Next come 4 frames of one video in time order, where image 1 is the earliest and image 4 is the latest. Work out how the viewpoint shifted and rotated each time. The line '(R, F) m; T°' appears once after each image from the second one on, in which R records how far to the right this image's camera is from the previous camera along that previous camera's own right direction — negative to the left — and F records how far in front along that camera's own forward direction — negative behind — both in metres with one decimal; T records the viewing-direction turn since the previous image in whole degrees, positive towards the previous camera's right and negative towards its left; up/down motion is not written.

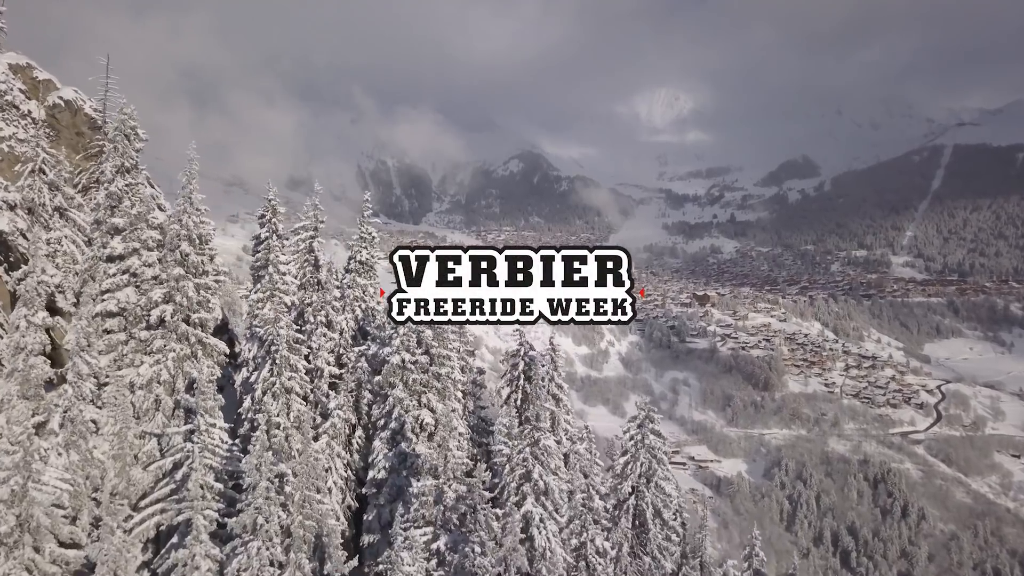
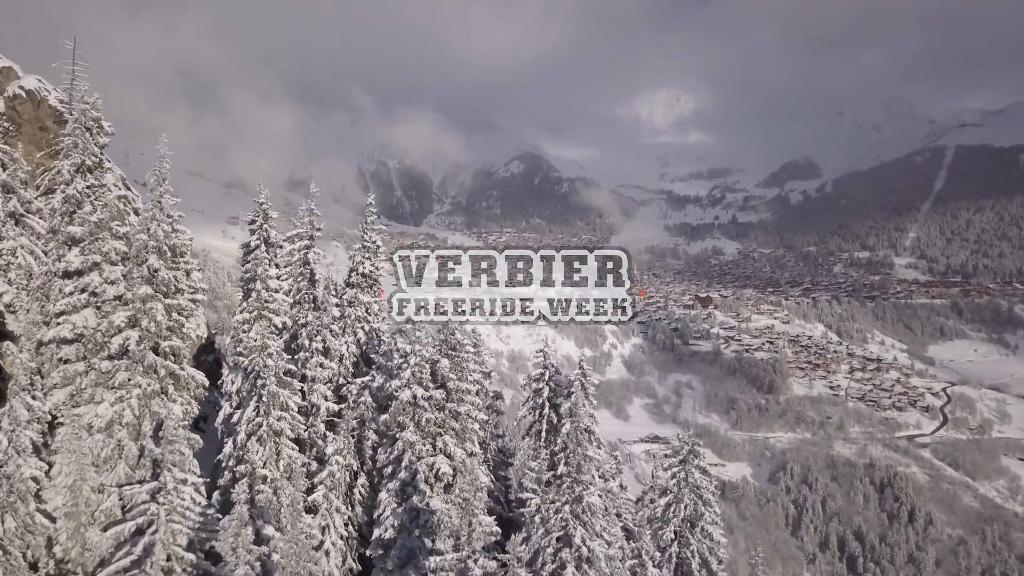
(-0.5, +1.4) m; 0°
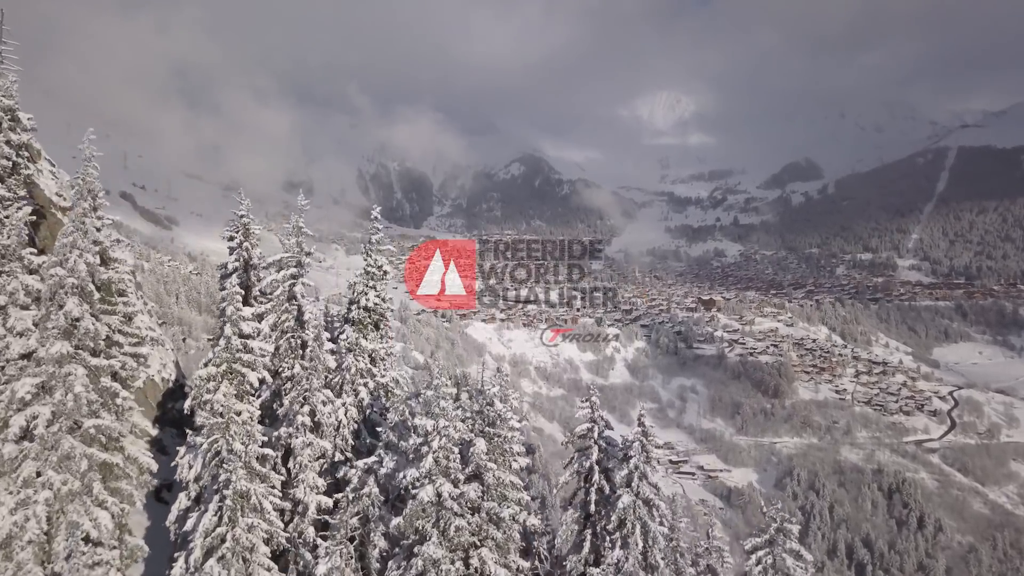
(-0.6, +2.1) m; 0°
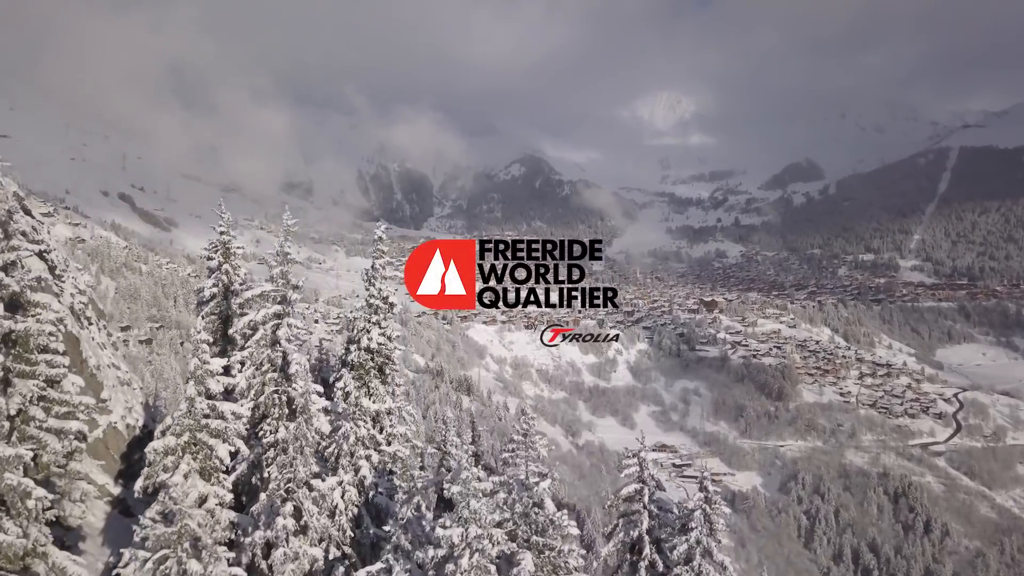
(-0.5, +1.5) m; 0°
